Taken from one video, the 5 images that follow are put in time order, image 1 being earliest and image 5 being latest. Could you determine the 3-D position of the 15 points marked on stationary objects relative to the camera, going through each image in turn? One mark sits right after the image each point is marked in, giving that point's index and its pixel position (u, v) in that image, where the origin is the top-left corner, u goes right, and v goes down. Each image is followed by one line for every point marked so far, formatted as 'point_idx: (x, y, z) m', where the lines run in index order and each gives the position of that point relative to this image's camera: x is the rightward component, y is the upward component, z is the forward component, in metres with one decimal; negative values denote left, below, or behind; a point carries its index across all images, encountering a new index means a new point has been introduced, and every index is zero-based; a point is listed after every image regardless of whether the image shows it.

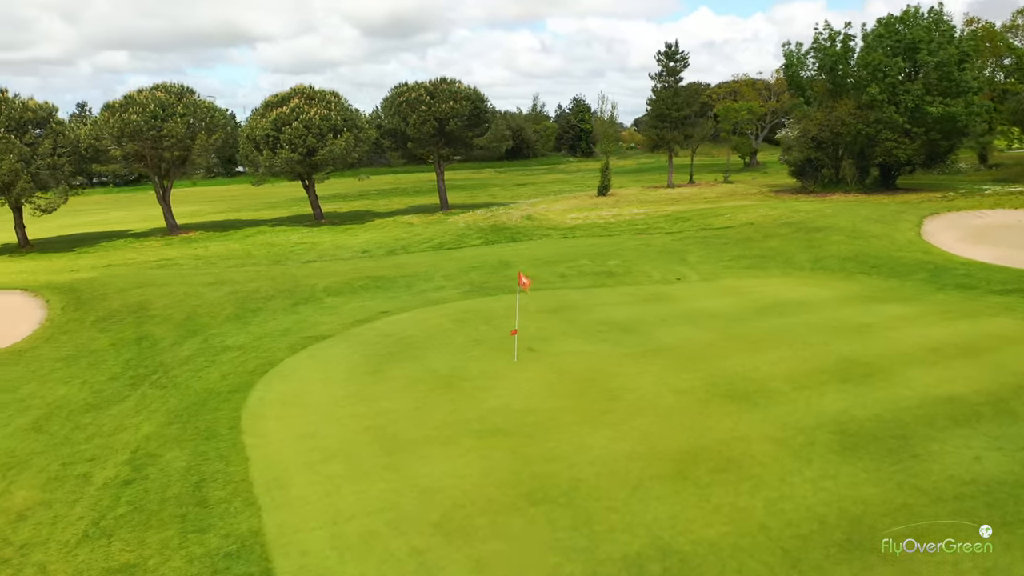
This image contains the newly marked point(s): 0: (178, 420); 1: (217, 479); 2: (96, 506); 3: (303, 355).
0: (-5.6, -2.2, +13.6) m
1: (-4.0, -2.6, +11.1) m
2: (-5.5, -2.9, +10.7) m
3: (-4.3, -1.4, +16.9) m
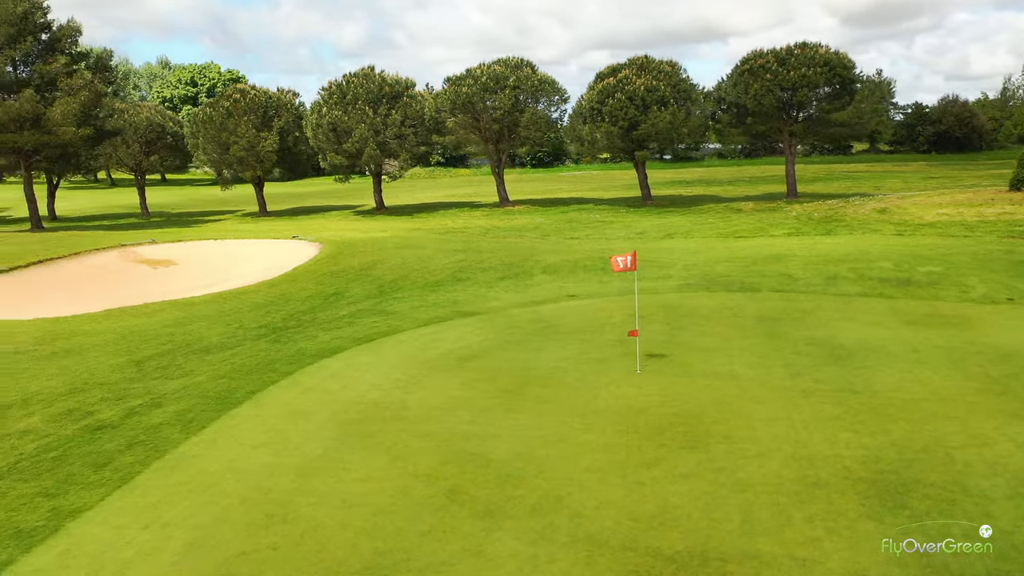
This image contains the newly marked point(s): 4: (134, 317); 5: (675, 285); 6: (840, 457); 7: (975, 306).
0: (-4.4, -1.3, +12.7) m
1: (-4.3, -1.9, +9.8) m
2: (-5.8, -1.9, +10.2) m
3: (-1.6, -0.8, +14.9) m
4: (-8.1, -0.6, +17.6) m
5: (+3.5, +0.1, +17.9) m
6: (+3.5, -1.8, +8.8) m
7: (+8.7, -0.3, +15.5) m
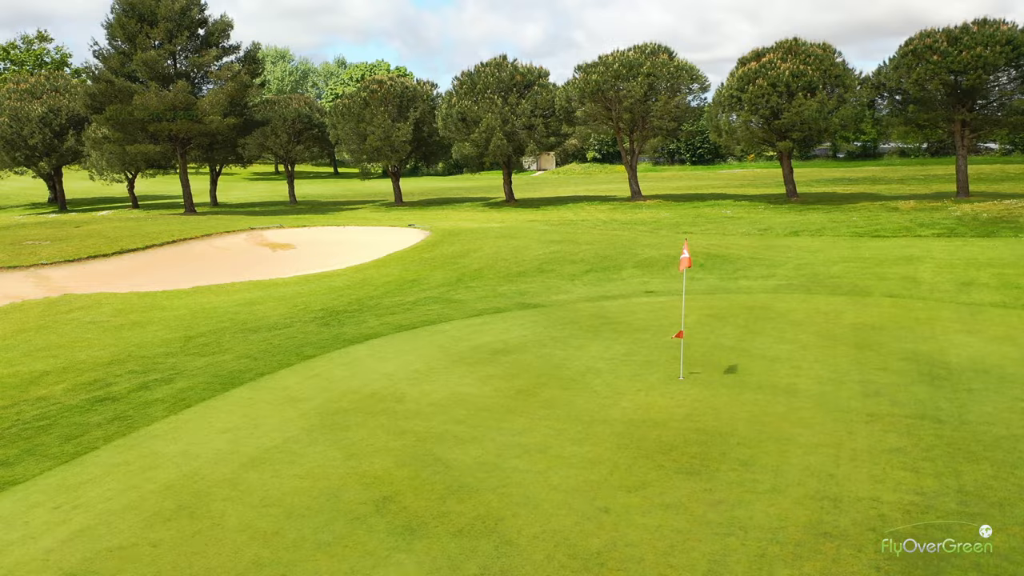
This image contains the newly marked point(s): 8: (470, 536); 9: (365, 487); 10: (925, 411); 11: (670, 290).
0: (-3.8, -1.0, +12.3) m
1: (-4.4, -1.5, +9.5) m
2: (-5.8, -1.5, +10.1) m
3: (-0.6, -0.5, +13.9) m
4: (-6.4, -0.2, +17.9) m
5: (+5.0, 0.0, +15.8) m
6: (+3.1, -1.8, +6.9) m
7: (+9.6, -0.6, +12.3) m
8: (-0.3, -1.9, +6.4) m
9: (-1.3, -1.8, +7.4) m
10: (+4.6, -1.3, +9.0) m
11: (+3.1, 0.0, +15.9) m
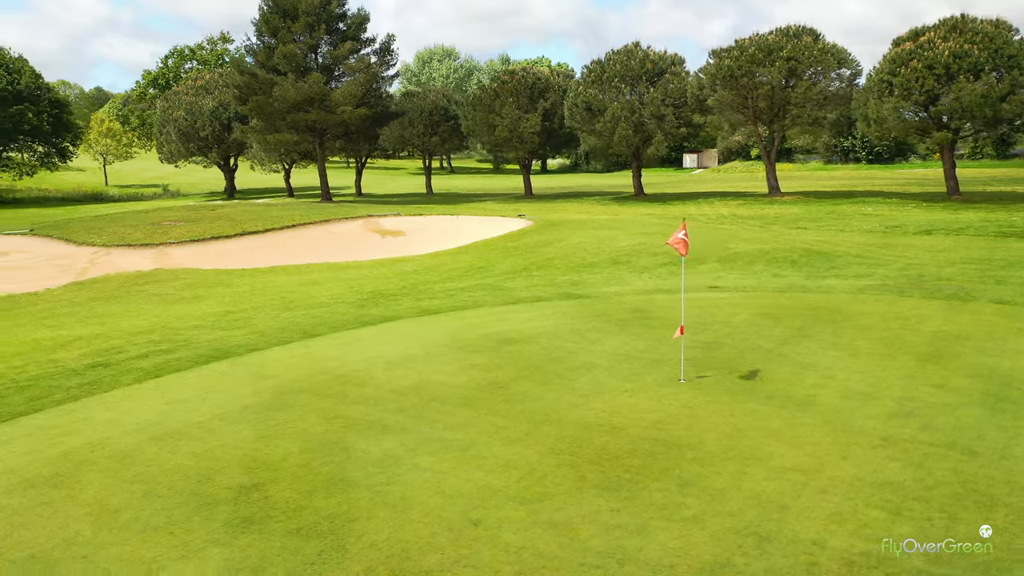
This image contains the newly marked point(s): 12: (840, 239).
0: (-3.6, -0.6, +12.1) m
1: (-4.8, -1.1, +9.4) m
2: (-6.0, -1.1, +10.3) m
3: (-0.1, -0.3, +13.0) m
4: (-4.9, +0.3, +18.1) m
5: (+5.8, 0.0, +13.6) m
6: (+2.0, -1.7, +5.4) m
7: (+9.5, -0.7, +9.3) m
8: (-1.4, -1.7, +5.6) m
9: (-2.1, -1.5, +6.8) m
10: (+4.0, -1.3, +7.2) m
11: (+3.9, 0.0, +14.1) m
12: (+7.5, +1.1, +18.8) m
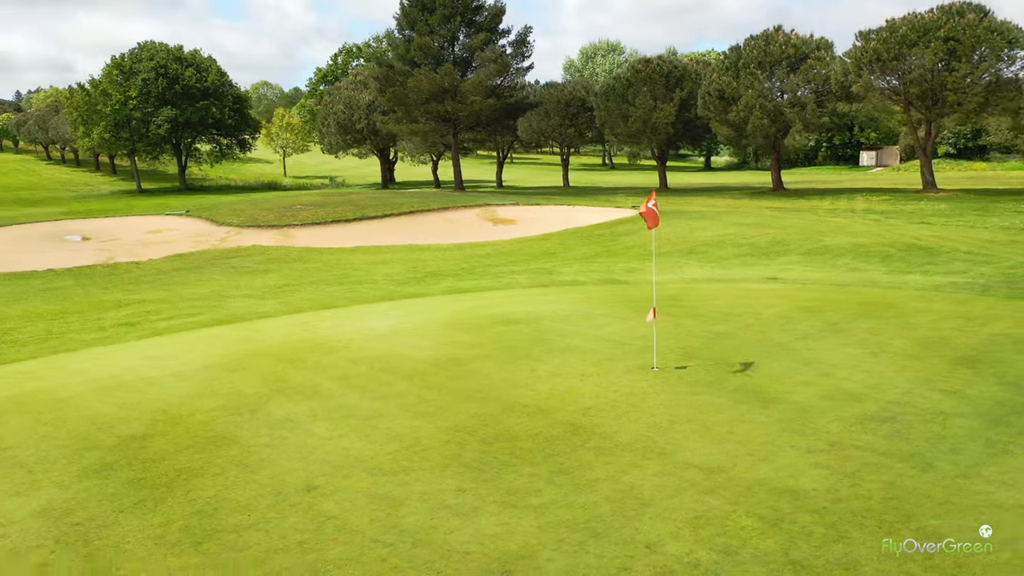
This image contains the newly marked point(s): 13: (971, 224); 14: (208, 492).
0: (-3.2, -0.2, +12.4) m
1: (-4.9, -0.6, +10.0) m
2: (-5.9, -0.6, +11.1) m
3: (+0.3, 0.0, +12.5) m
4: (-3.3, +0.8, +18.5) m
5: (+6.3, +0.1, +11.9) m
6: (+0.8, -1.5, +4.6) m
7: (+9.0, -0.8, +6.9) m
8: (-2.5, -1.3, +5.6) m
9: (-2.9, -1.1, +6.8) m
10: (+3.1, -1.2, +6.0) m
11: (+4.6, +0.1, +12.8) m
12: (+9.1, +1.0, +16.6) m
13: (+10.6, +1.5, +19.0) m
14: (-2.0, -1.4, +5.4) m
